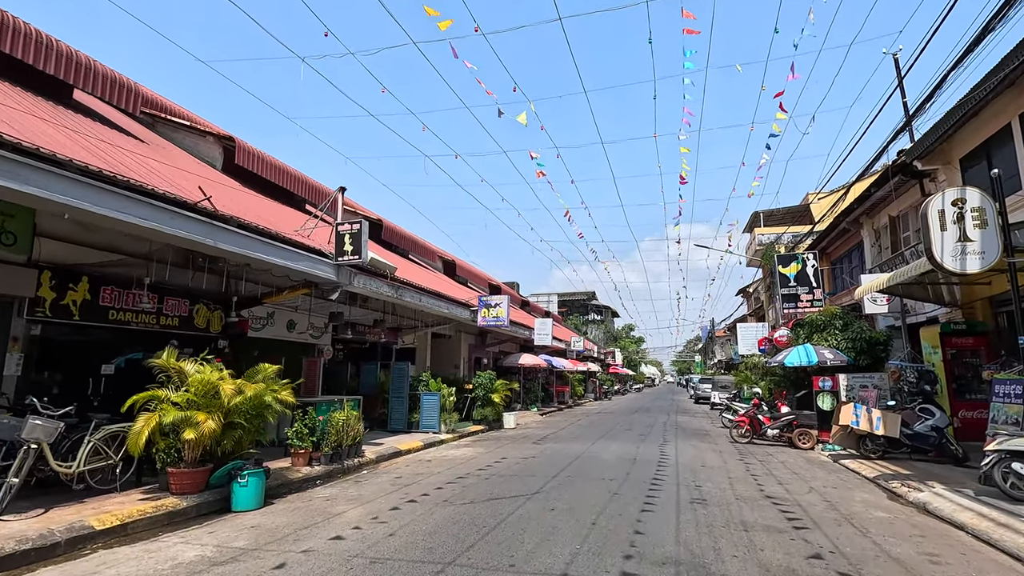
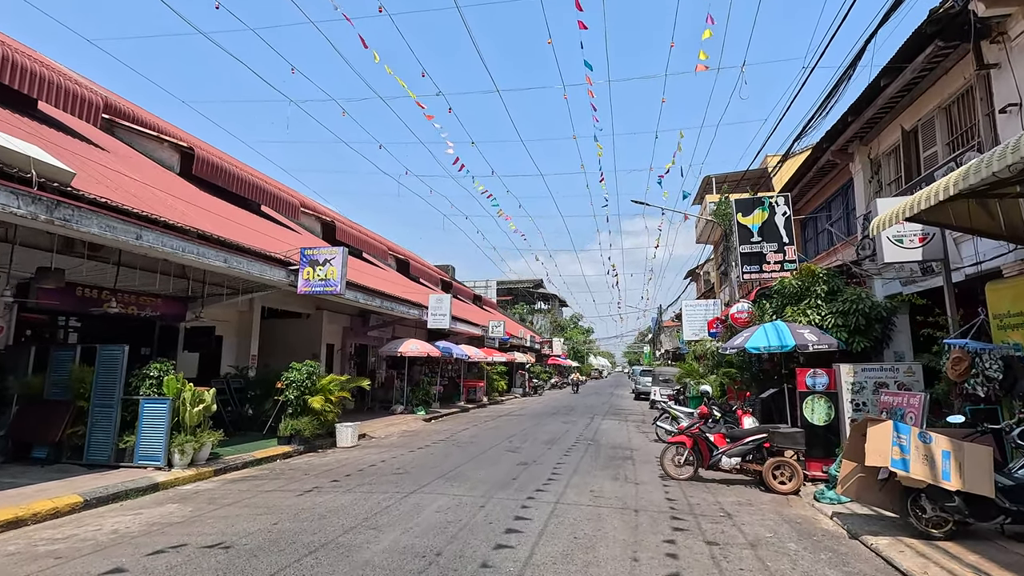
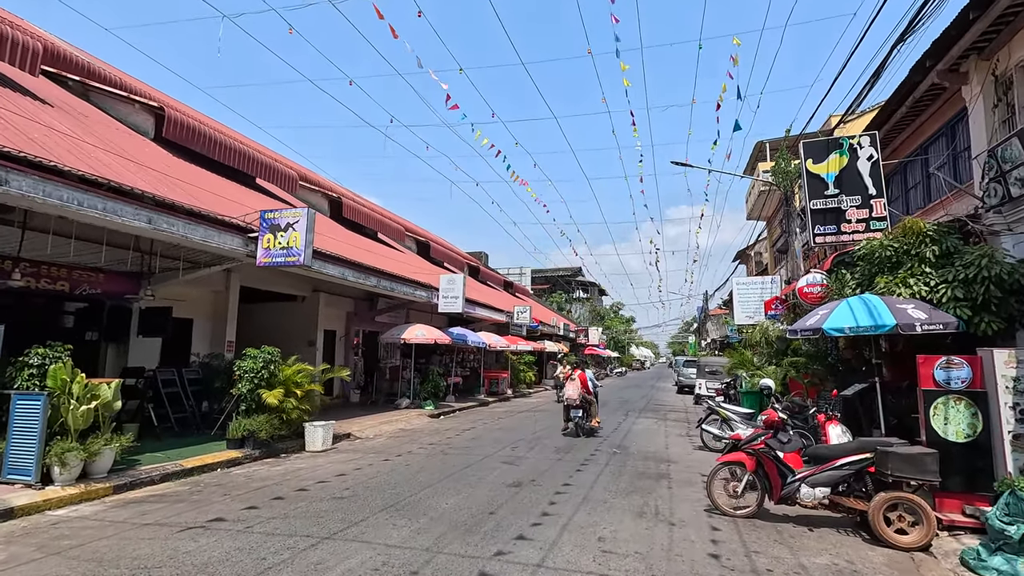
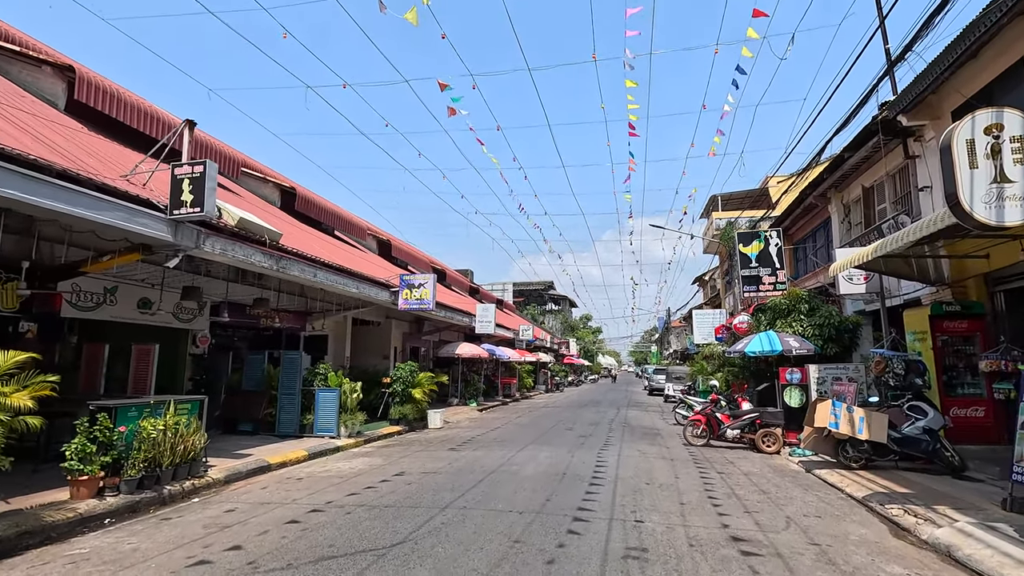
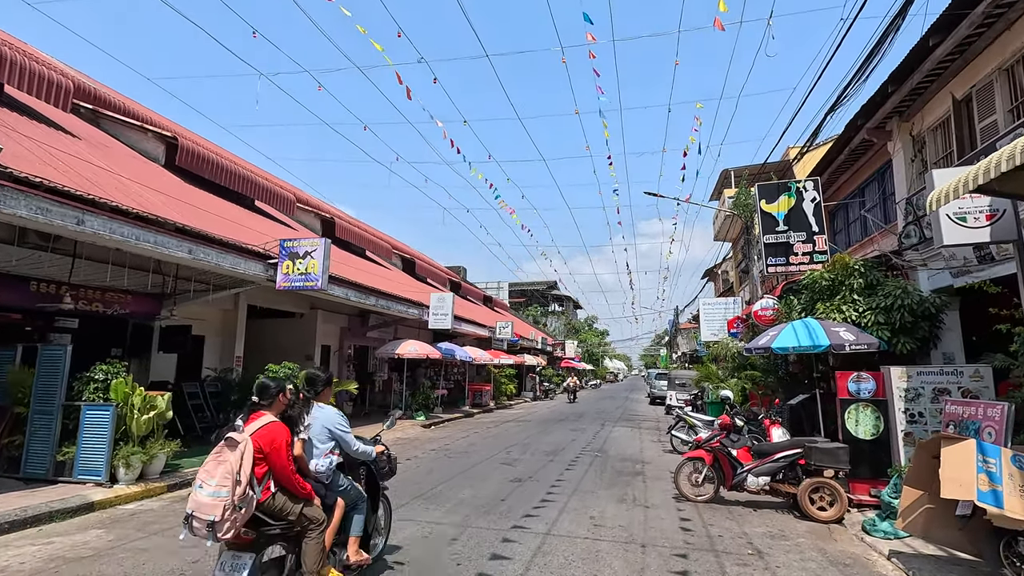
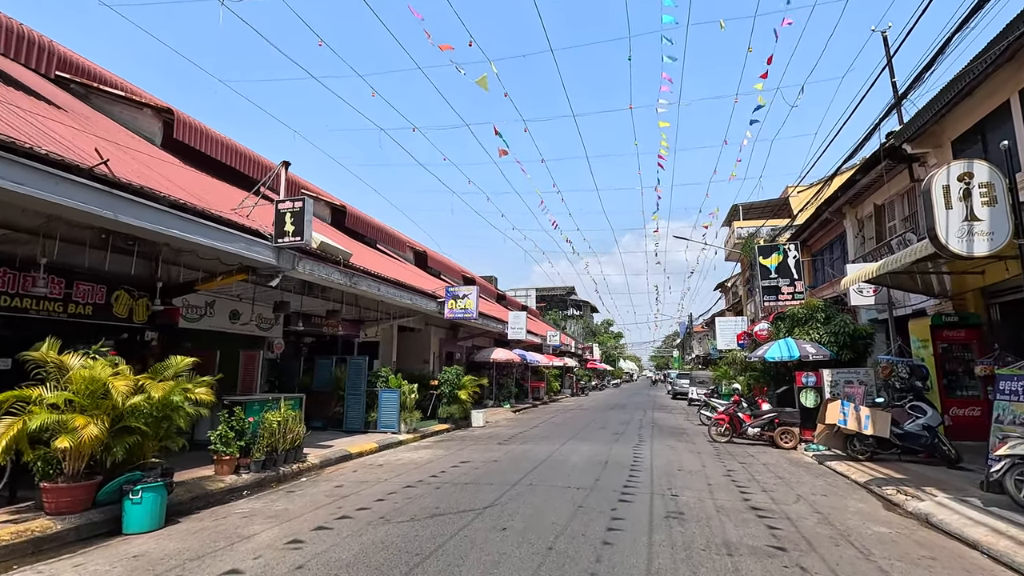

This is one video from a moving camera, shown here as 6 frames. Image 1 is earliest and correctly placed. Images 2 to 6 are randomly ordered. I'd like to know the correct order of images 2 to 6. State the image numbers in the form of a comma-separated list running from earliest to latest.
6, 4, 2, 5, 3
